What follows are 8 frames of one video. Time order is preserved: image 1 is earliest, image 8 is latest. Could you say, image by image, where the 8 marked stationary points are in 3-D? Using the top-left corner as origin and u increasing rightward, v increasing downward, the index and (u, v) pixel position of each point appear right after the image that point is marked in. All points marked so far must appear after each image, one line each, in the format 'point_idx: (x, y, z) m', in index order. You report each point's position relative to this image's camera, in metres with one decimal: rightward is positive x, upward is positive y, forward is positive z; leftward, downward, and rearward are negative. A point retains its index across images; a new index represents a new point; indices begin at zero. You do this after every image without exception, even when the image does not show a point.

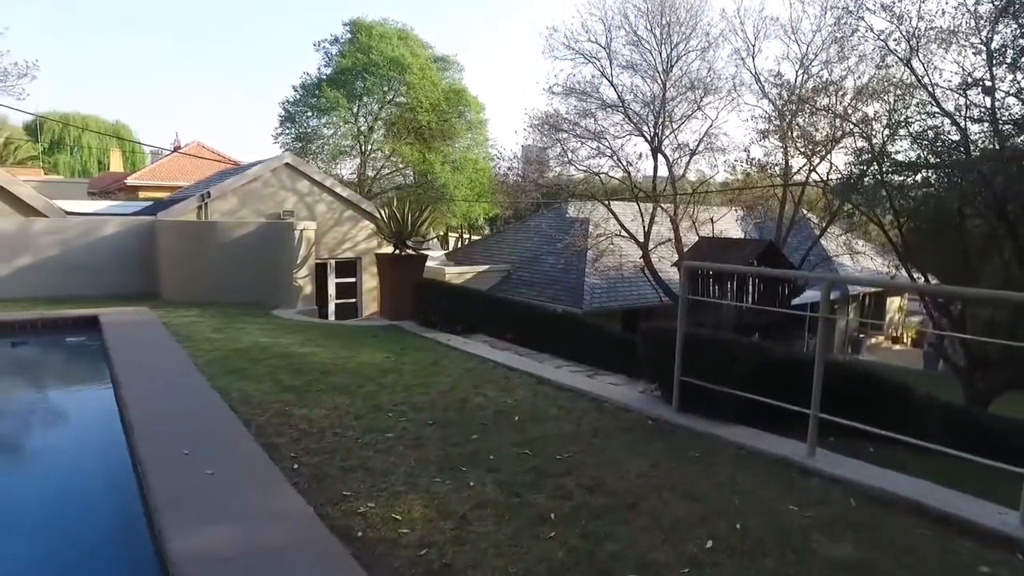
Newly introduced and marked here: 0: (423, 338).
0: (-1.3, -0.7, +10.3) m
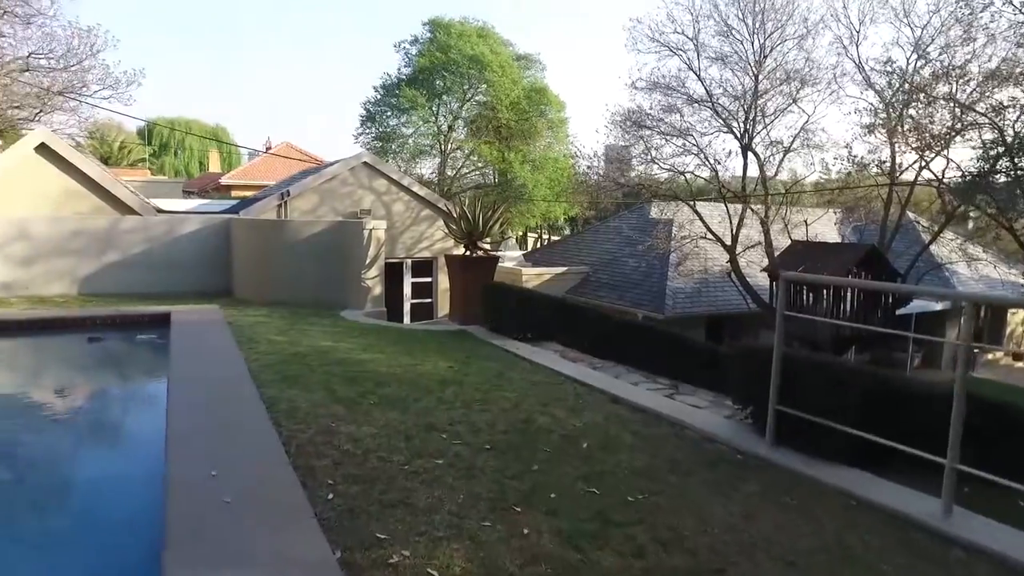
0: (-0.3, -0.8, +9.7) m
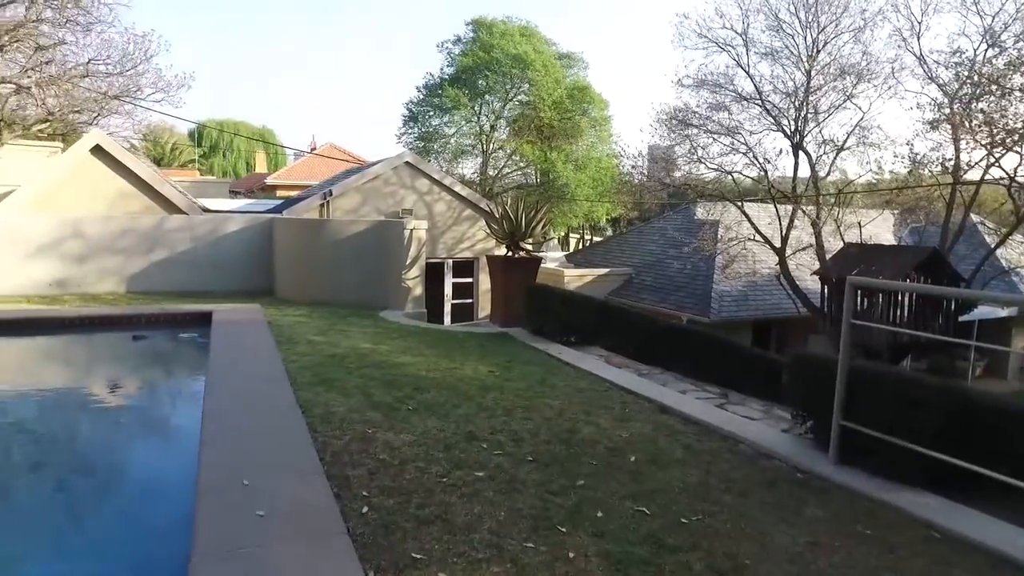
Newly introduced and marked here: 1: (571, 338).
0: (+0.3, -0.8, +9.5) m
1: (+0.9, -0.7, +10.5) m
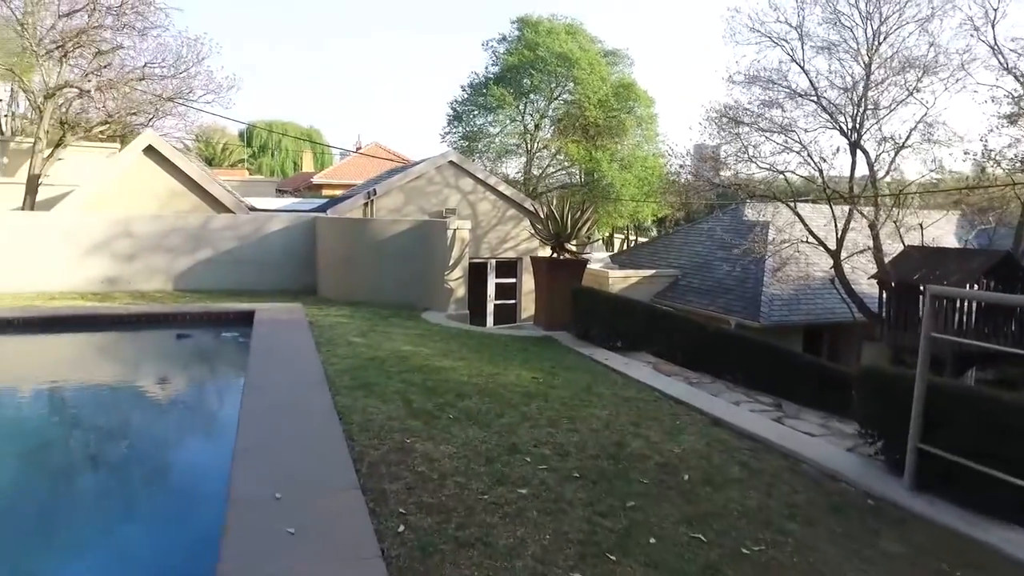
0: (+0.8, -0.9, +9.2) m
1: (+1.5, -0.8, +10.2) m
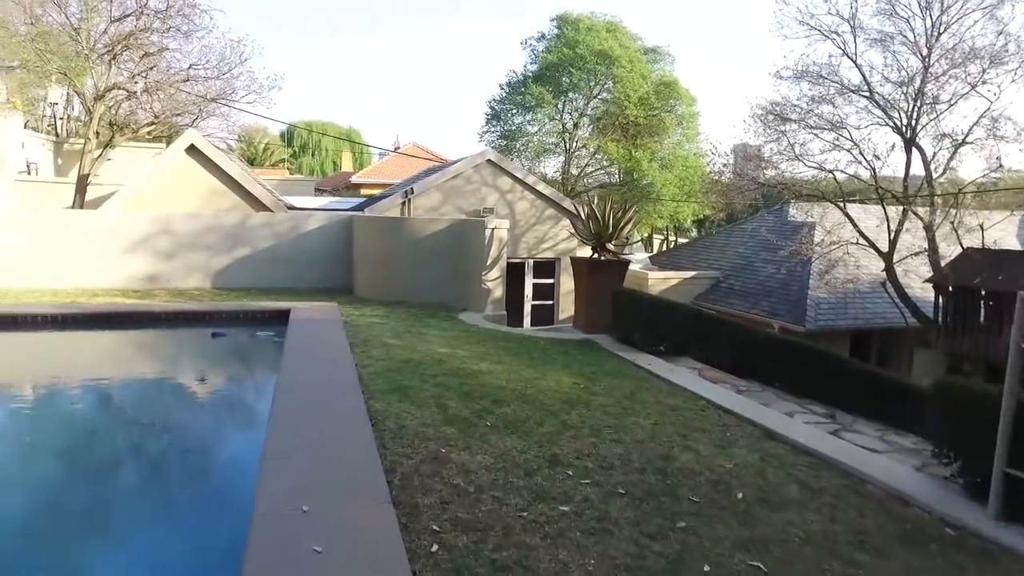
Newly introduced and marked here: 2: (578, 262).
0: (+1.3, -0.9, +8.8) m
1: (+2.0, -0.8, +9.8) m
2: (+1.0, +0.4, +11.1) m
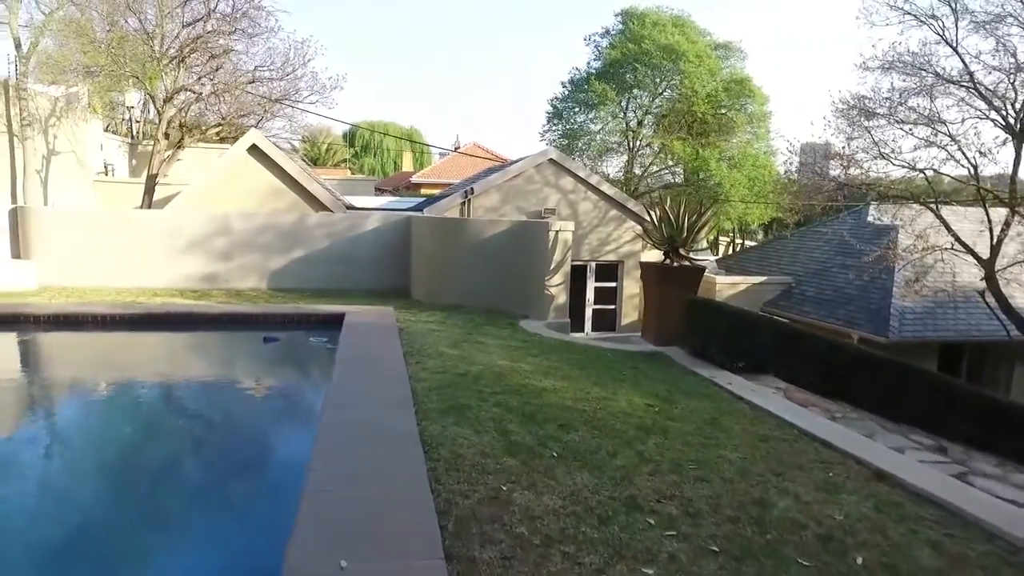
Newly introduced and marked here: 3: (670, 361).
0: (+2.1, -1.0, +8.0) m
1: (+2.9, -0.9, +9.0) m
2: (+2.0, +0.3, +10.3) m
3: (+2.0, -0.9, +9.0) m
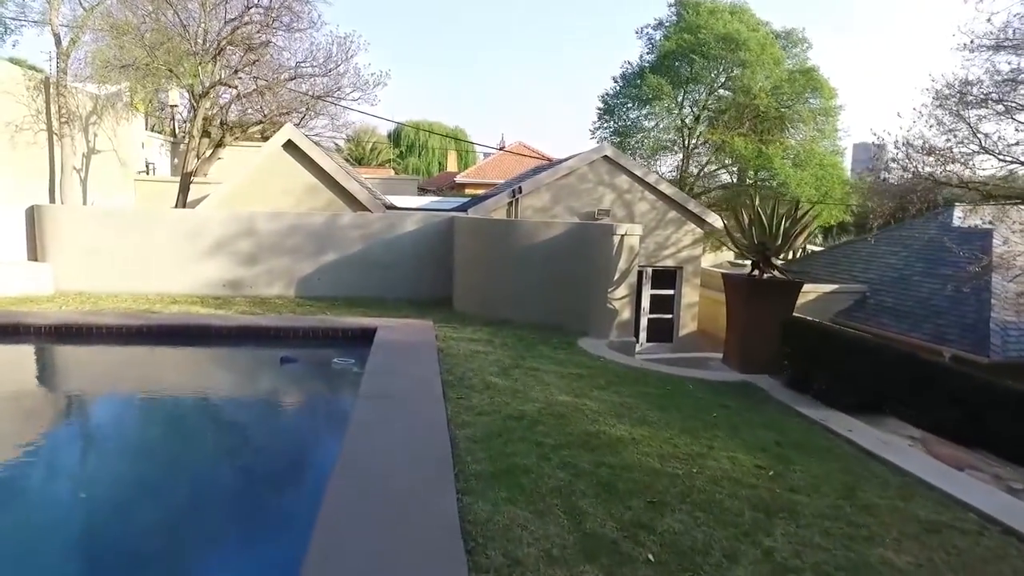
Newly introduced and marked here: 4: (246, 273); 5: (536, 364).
0: (+2.6, -1.2, +6.4) m
1: (+3.5, -1.1, +7.3) m
2: (+2.7, +0.1, +8.7) m
3: (+2.6, -1.1, +7.3) m
4: (-4.7, +0.3, +12.4) m
5: (+0.3, -0.8, +7.7) m
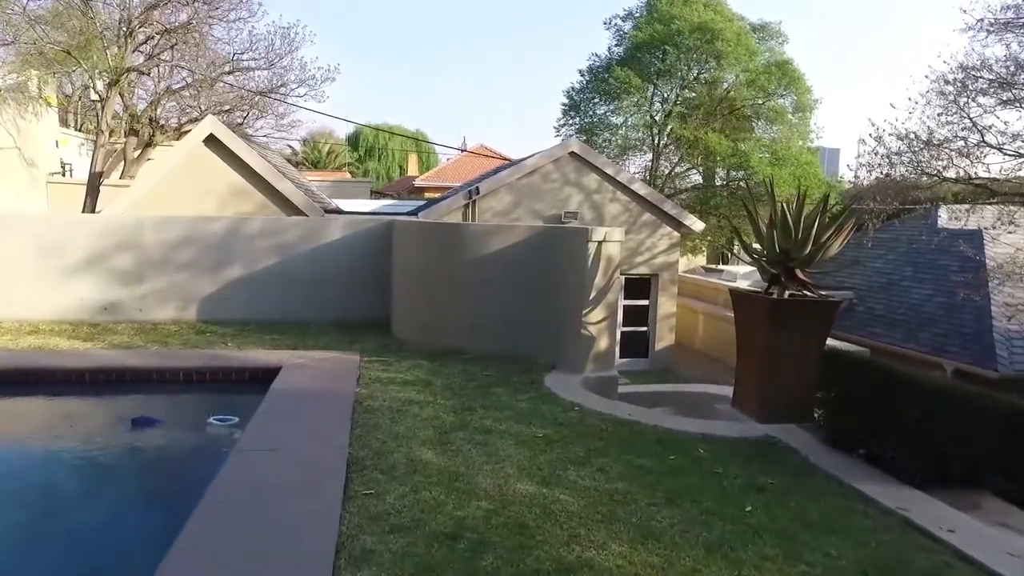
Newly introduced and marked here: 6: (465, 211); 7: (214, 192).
0: (+2.2, -1.4, +4.4) m
1: (+3.0, -1.3, +5.4) m
2: (+2.2, -0.1, +6.7) m
3: (+2.2, -1.3, +5.3) m
4: (-5.3, -0.1, +10.1) m
5: (-0.2, -1.1, +5.6) m
6: (-0.9, +1.4, +13.3) m
7: (-6.1, +2.0, +14.4) m
